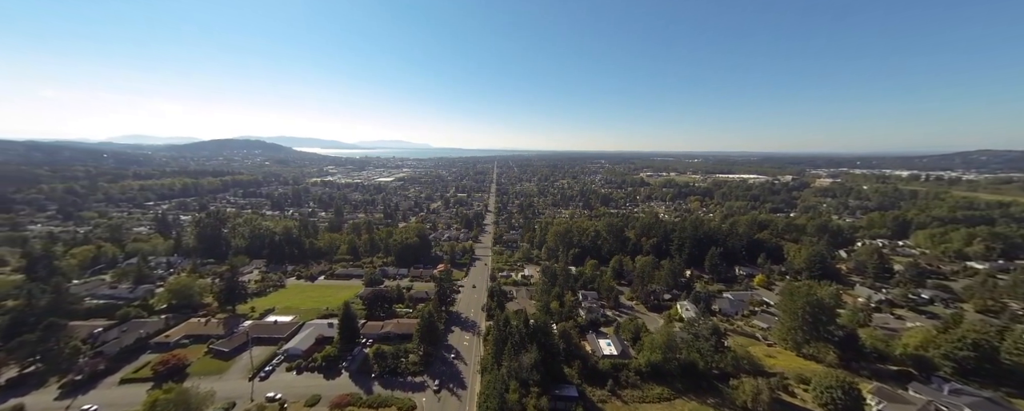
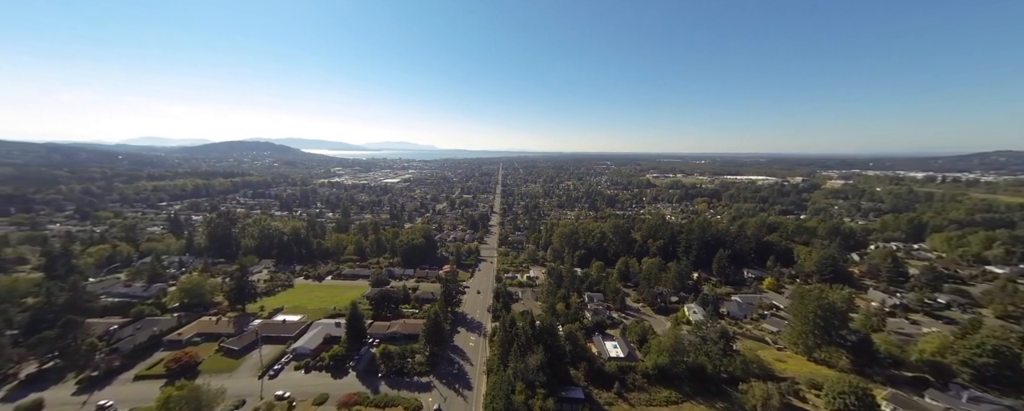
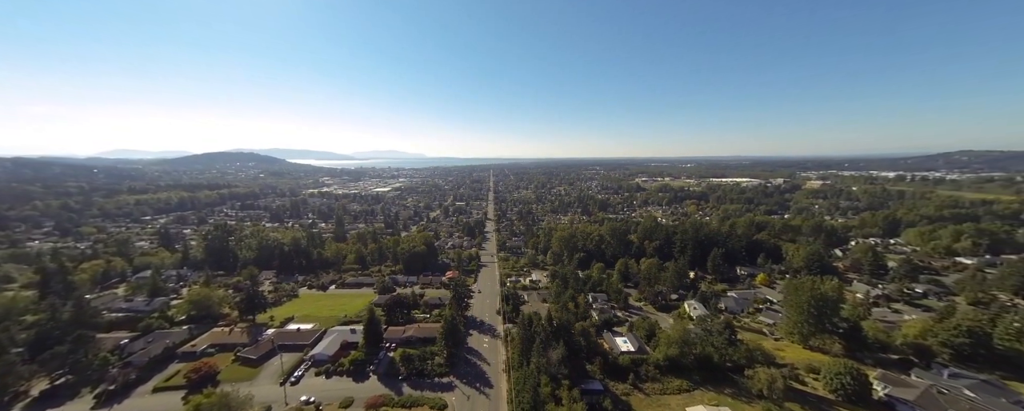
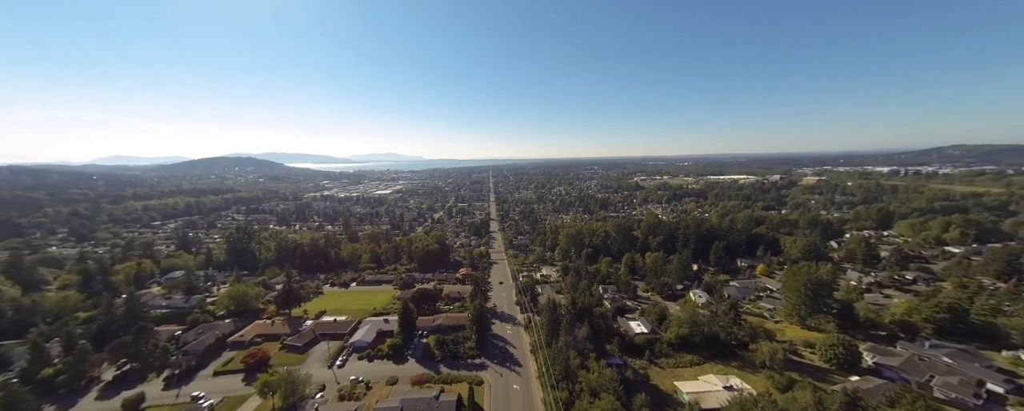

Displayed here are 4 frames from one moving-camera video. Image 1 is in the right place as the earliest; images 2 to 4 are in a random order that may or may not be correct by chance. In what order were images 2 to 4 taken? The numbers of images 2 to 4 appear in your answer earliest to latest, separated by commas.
2, 3, 4
